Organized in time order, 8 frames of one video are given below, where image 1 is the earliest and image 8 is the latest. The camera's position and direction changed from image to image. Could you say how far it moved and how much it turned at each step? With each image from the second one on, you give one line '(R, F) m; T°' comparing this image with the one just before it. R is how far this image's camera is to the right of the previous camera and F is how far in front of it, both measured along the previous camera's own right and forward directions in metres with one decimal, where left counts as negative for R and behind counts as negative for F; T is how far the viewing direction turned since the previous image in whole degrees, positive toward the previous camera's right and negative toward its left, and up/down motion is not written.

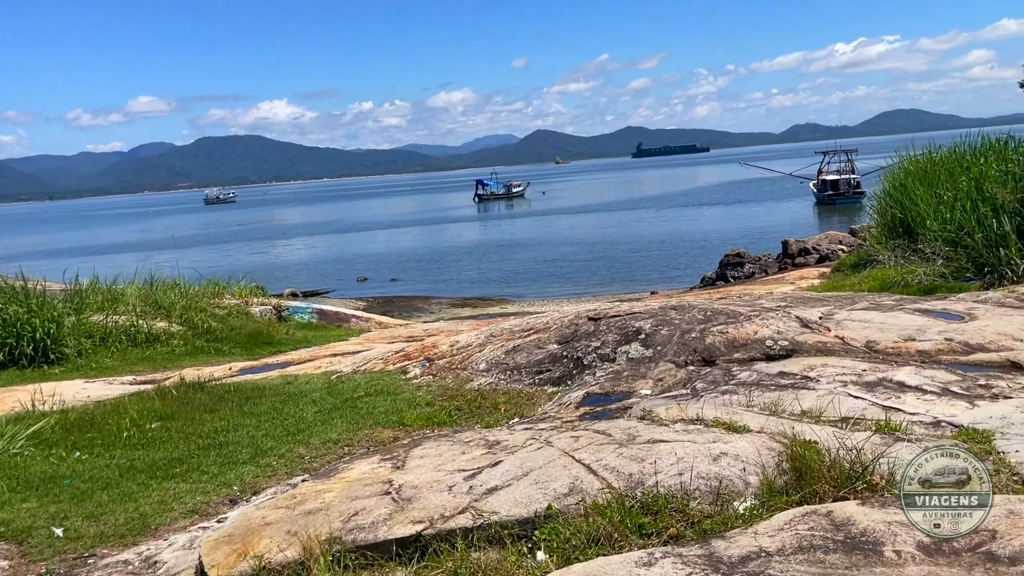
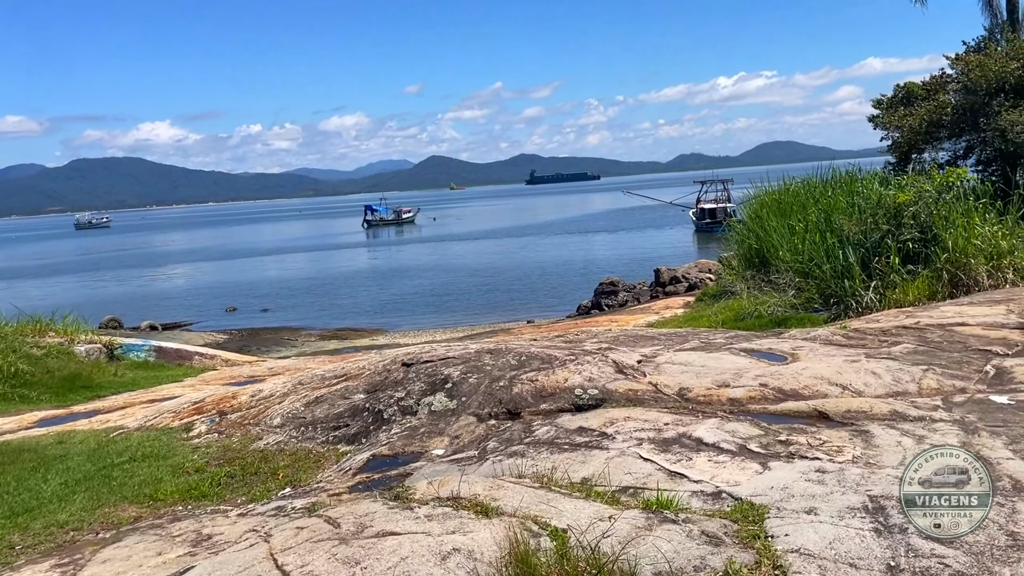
(+0.6, +0.5) m; +7°
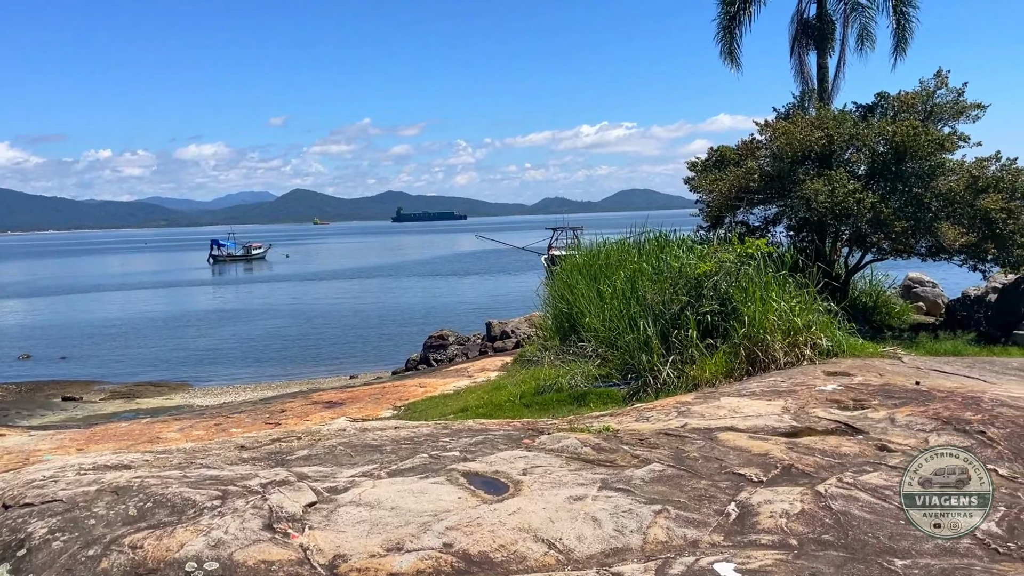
(+1.2, +1.1) m; +9°
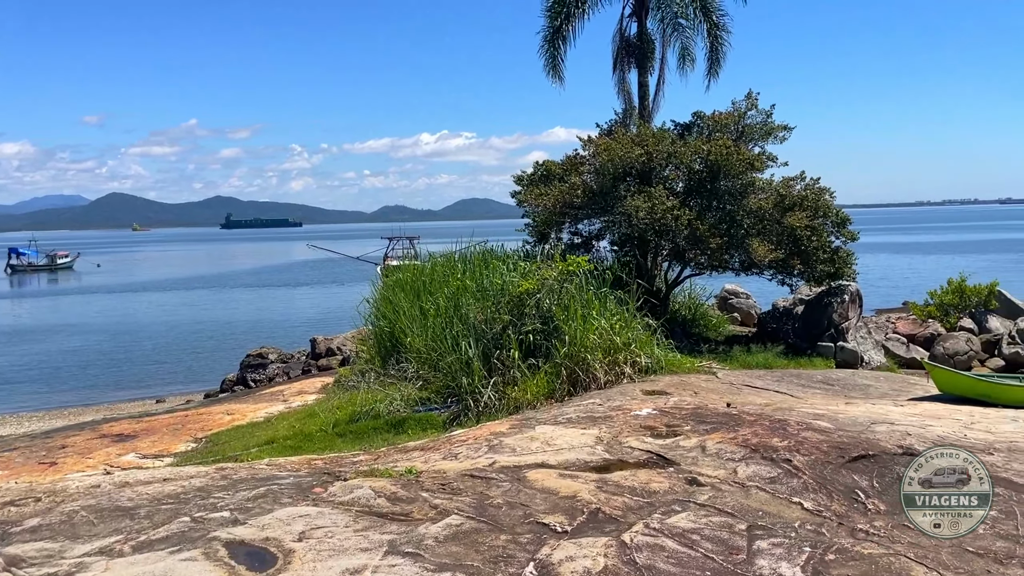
(+0.3, +0.5) m; +11°
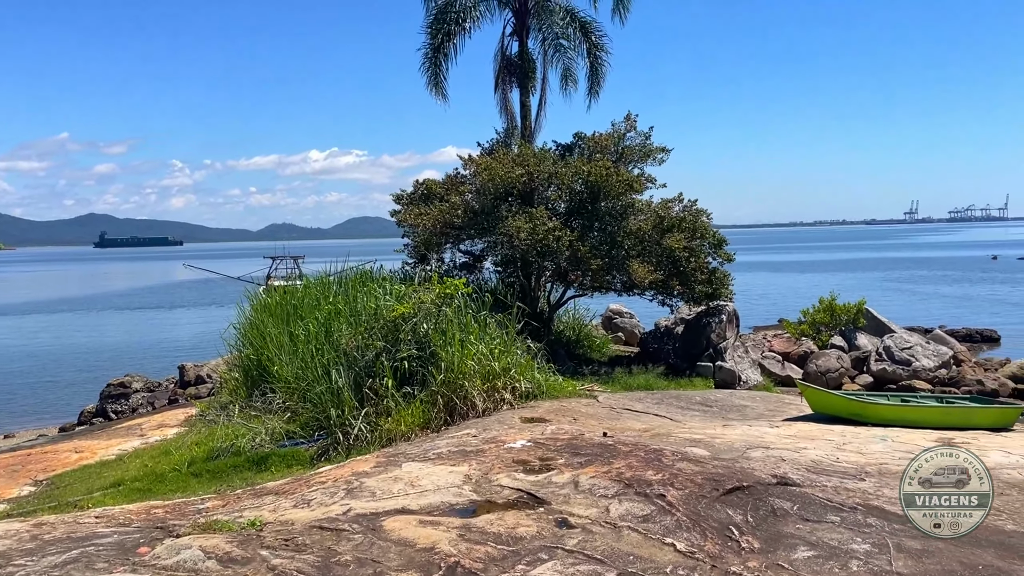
(+0.2, +0.4) m; +7°
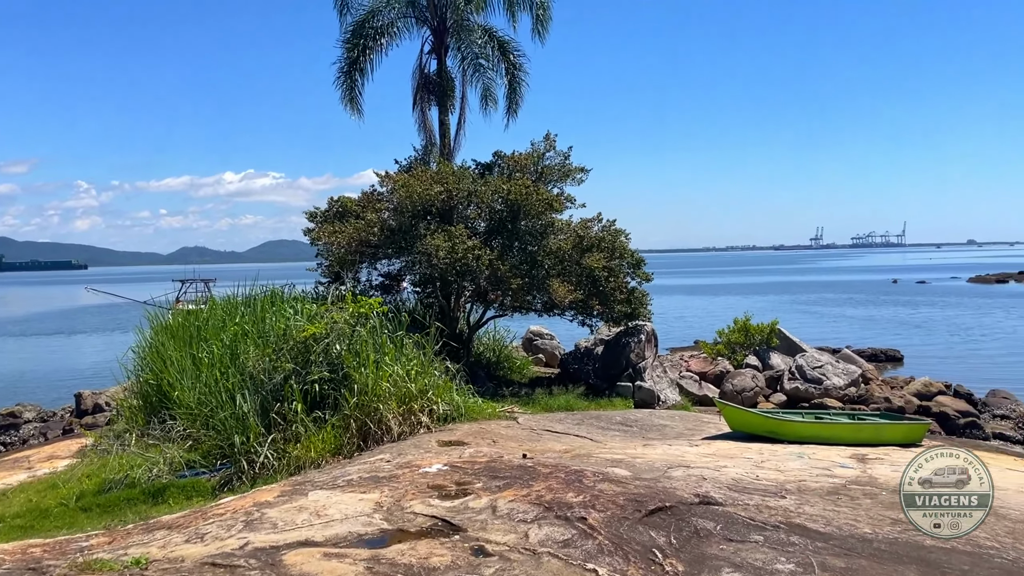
(0.0, +0.3) m; +5°
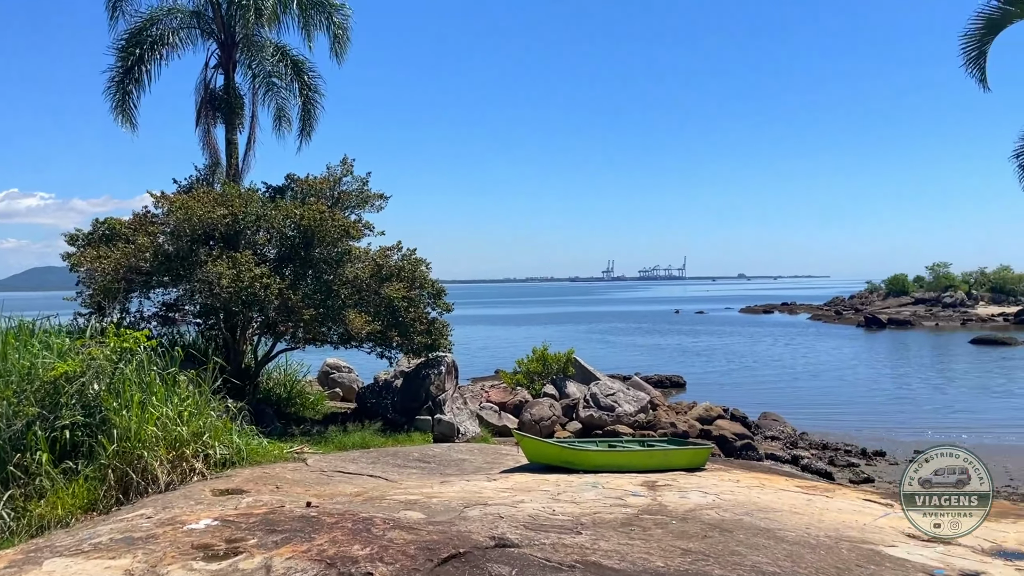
(+0.1, +0.4) m; +13°
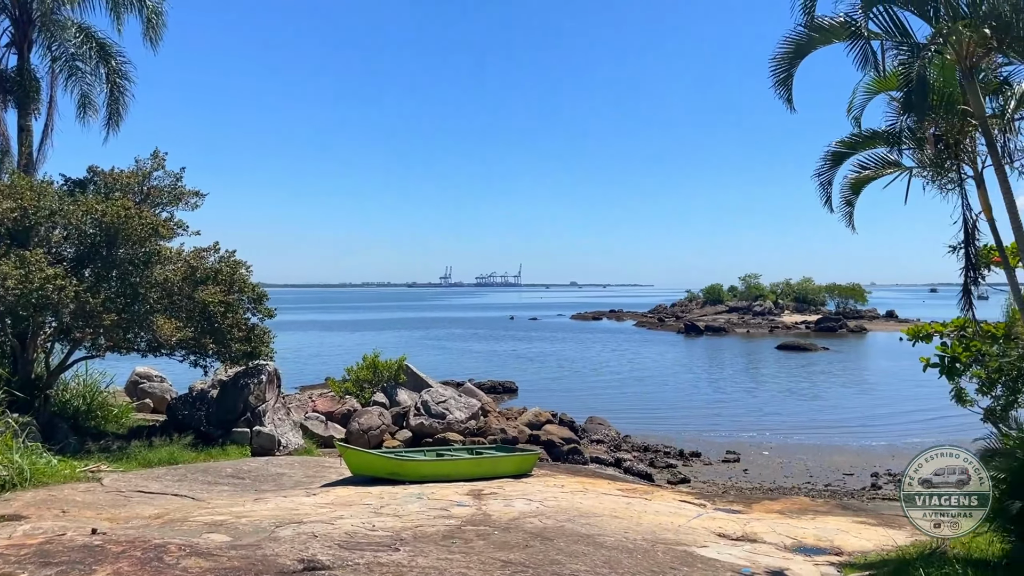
(+0.1, +0.2) m; +11°
